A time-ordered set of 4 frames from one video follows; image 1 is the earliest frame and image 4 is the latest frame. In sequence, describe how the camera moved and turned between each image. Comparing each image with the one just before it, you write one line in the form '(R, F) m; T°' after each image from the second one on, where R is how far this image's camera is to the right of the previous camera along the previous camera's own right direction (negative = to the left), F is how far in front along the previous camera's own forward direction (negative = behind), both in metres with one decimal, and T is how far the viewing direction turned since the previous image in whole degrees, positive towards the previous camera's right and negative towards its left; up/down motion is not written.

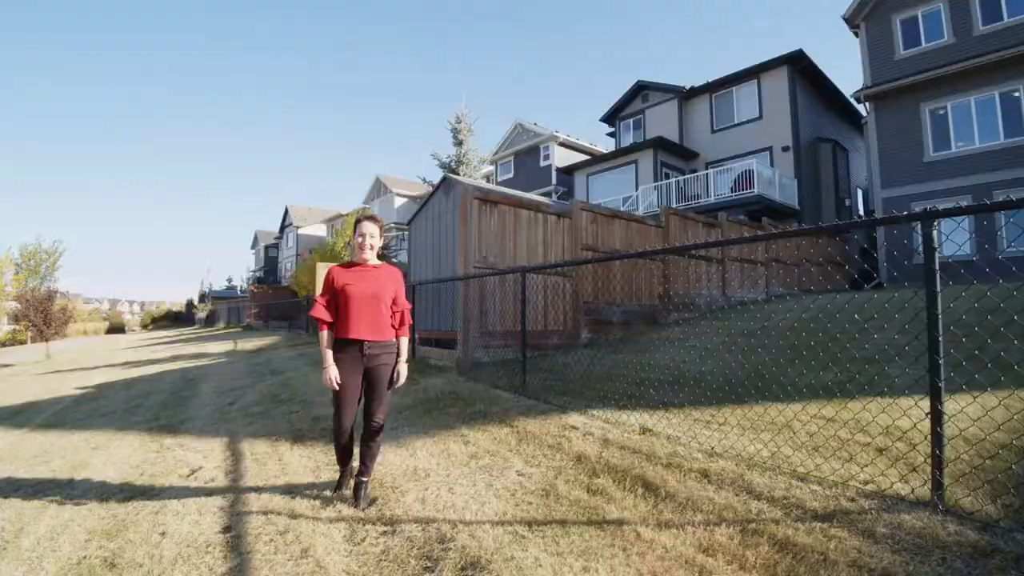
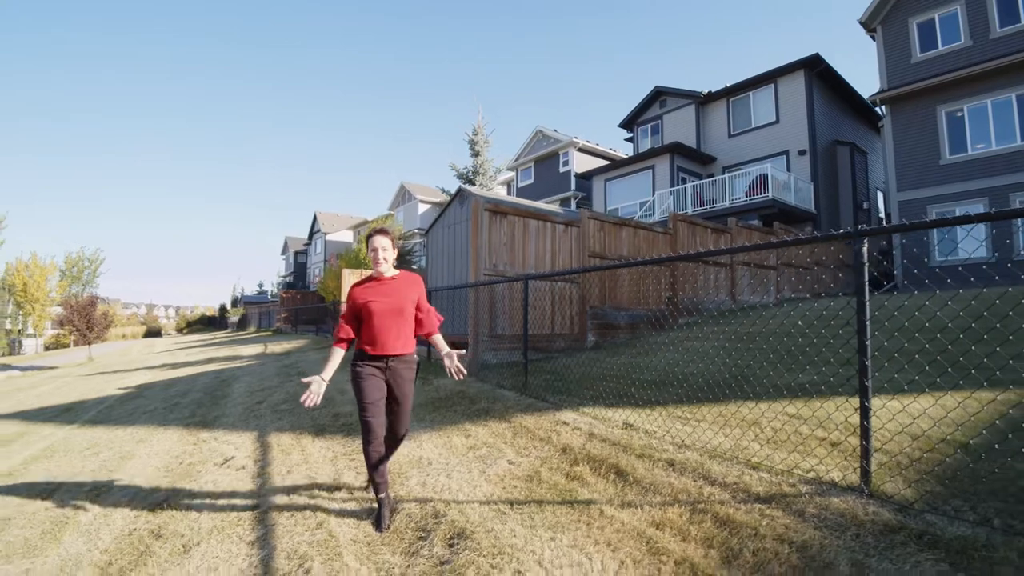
(+0.2, -0.4) m; -3°
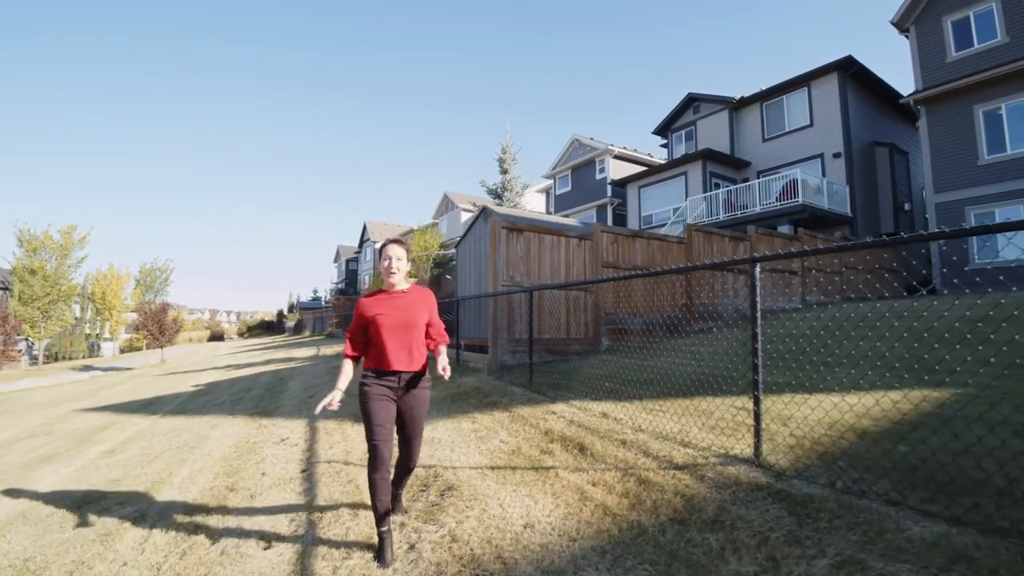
(+0.5, -0.8) m; -5°
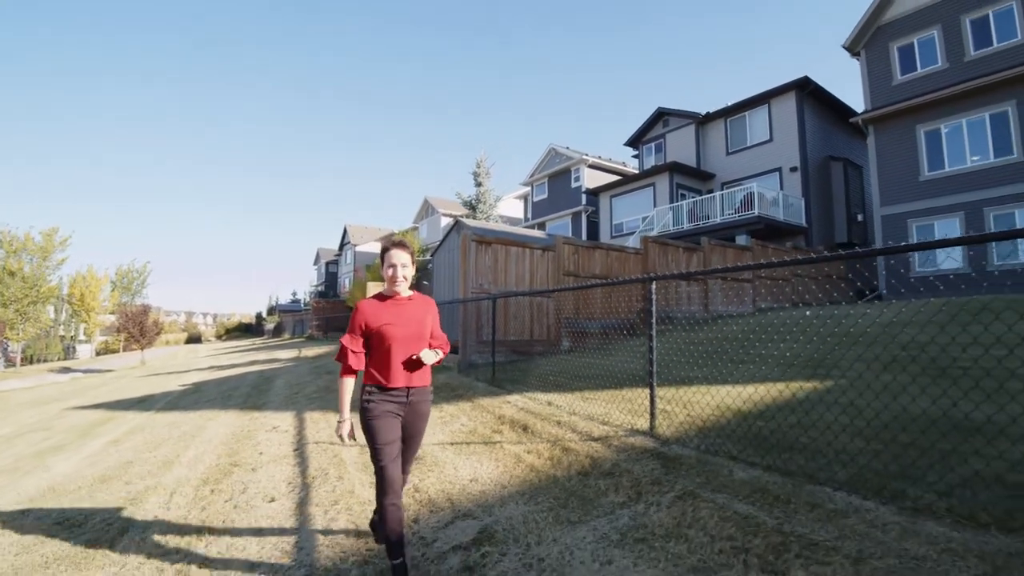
(+0.2, -0.9) m; +2°
